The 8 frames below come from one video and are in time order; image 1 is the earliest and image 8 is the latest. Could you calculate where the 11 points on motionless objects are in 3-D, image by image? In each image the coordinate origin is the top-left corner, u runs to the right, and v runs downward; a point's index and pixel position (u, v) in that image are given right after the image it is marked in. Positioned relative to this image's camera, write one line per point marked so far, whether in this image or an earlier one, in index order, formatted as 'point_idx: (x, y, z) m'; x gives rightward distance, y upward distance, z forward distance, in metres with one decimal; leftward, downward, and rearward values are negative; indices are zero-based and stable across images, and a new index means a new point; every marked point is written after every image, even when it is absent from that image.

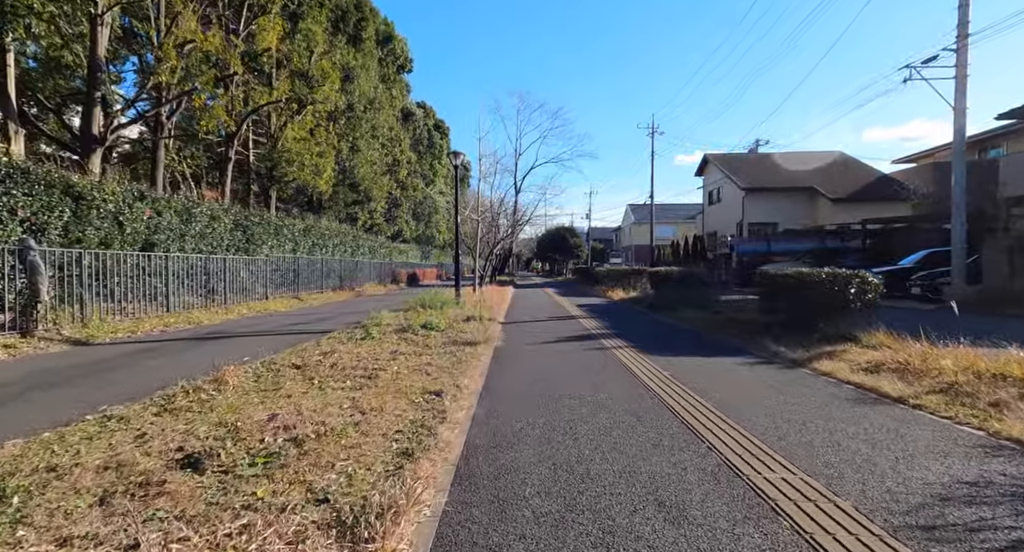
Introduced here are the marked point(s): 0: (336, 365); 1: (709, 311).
0: (-2.3, -1.2, +7.2) m
1: (+5.3, -1.1, +14.2) m
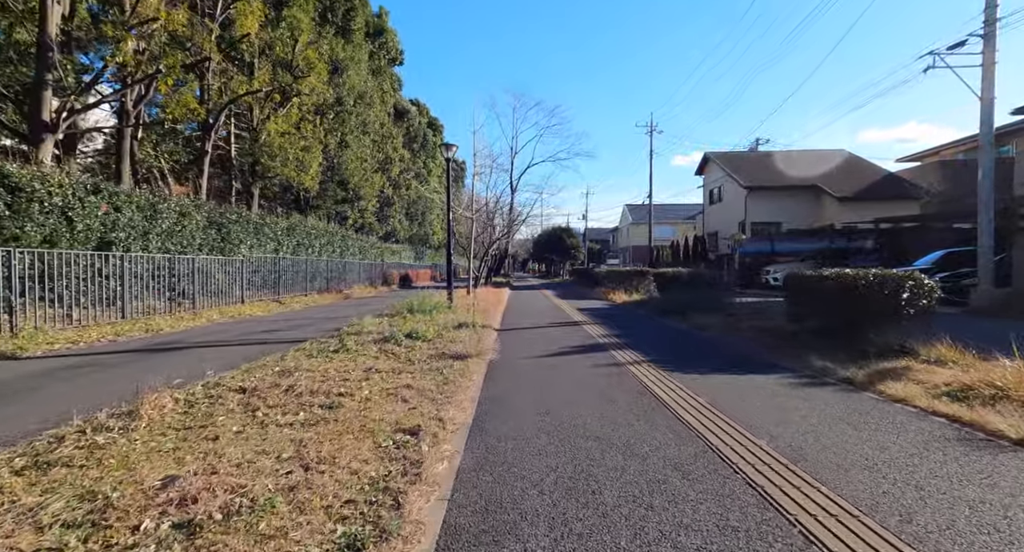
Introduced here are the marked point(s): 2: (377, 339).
0: (-2.4, -1.2, +5.8) m
1: (+5.2, -1.1, +12.9) m
2: (-2.4, -1.2, +9.9) m
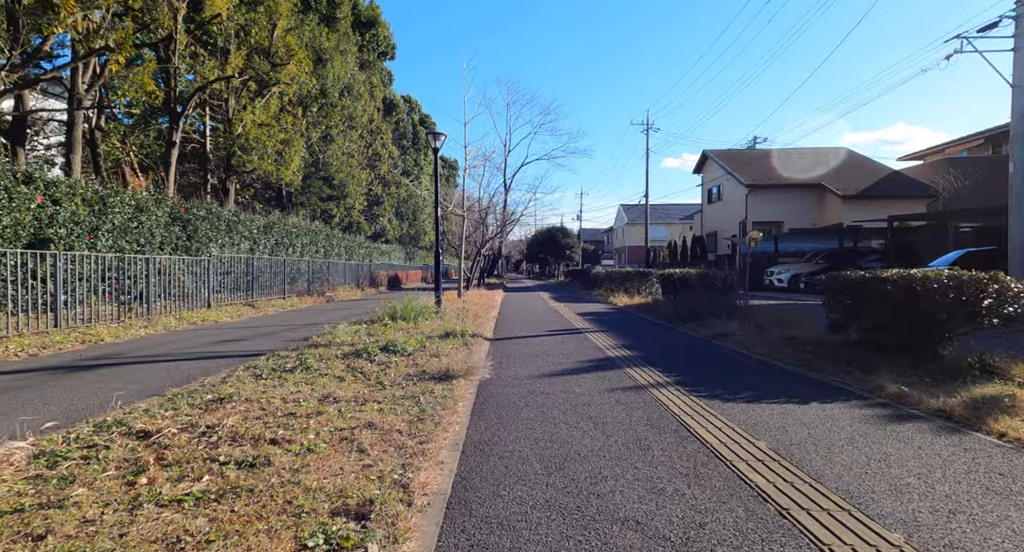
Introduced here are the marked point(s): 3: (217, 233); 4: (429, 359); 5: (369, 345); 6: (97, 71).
0: (-2.4, -1.2, +4.3) m
1: (+5.1, -1.2, +11.5) m
2: (-2.5, -1.2, +8.4) m
3: (-10.1, +1.5, +18.6) m
4: (-1.2, -1.2, +8.0) m
5: (-2.4, -1.2, +9.0) m
6: (-11.1, +5.5, +14.5) m
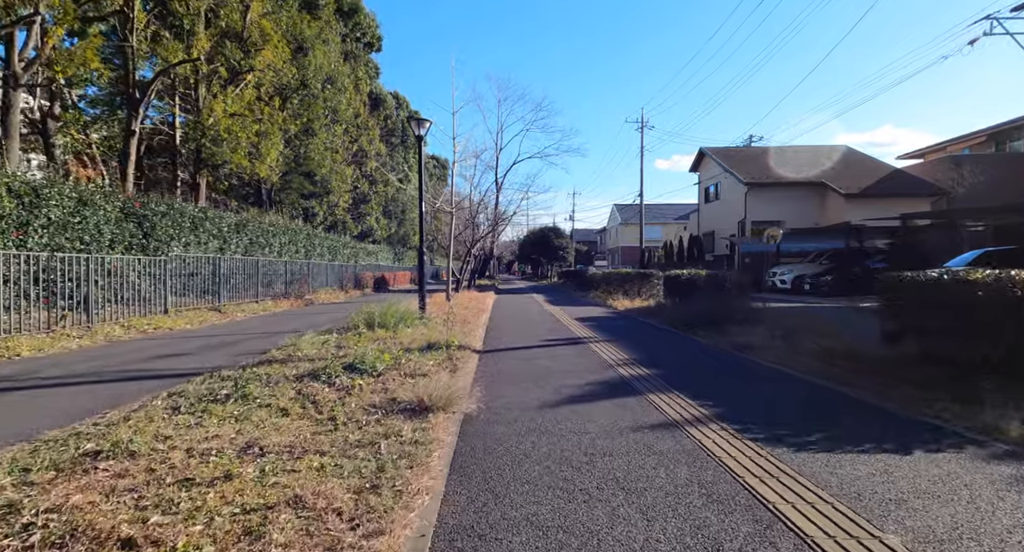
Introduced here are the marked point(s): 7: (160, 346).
0: (-2.4, -1.3, +2.8) m
1: (+4.9, -1.2, +10.1) m
2: (-2.6, -1.2, +6.9) m
3: (-10.3, +1.4, +16.9) m
4: (-1.3, -1.3, +6.5) m
5: (-2.5, -1.2, +7.5) m
6: (-11.3, +5.4, +12.9) m
7: (-6.8, -1.3, +10.5) m
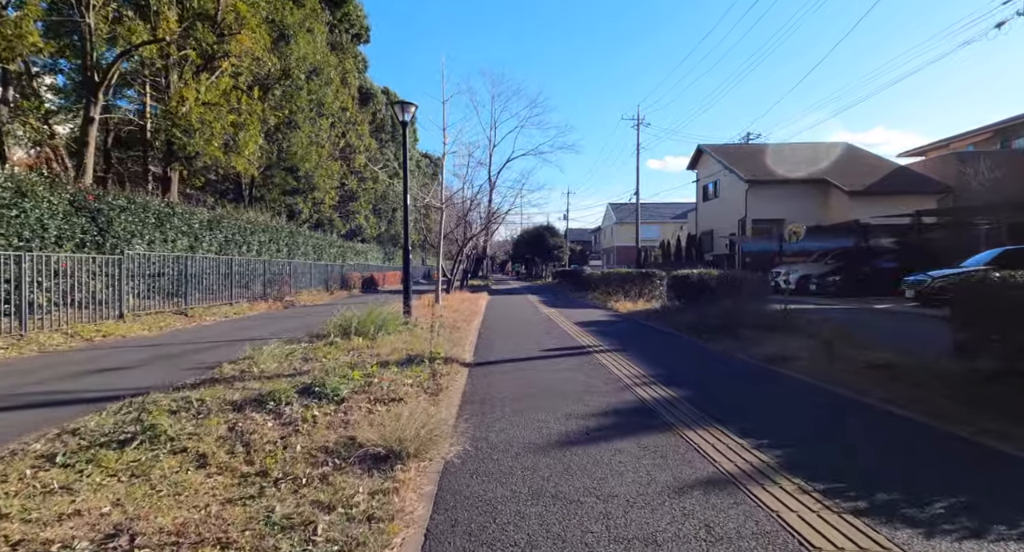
0: (-2.4, -1.3, +1.4) m
1: (+4.9, -1.2, +8.8) m
2: (-2.6, -1.2, +5.5) m
3: (-10.5, +1.4, +15.5) m
4: (-1.3, -1.3, +5.1) m
5: (-2.5, -1.2, +6.1) m
6: (-11.4, +5.4, +11.4) m
7: (-6.9, -1.4, +9.1) m
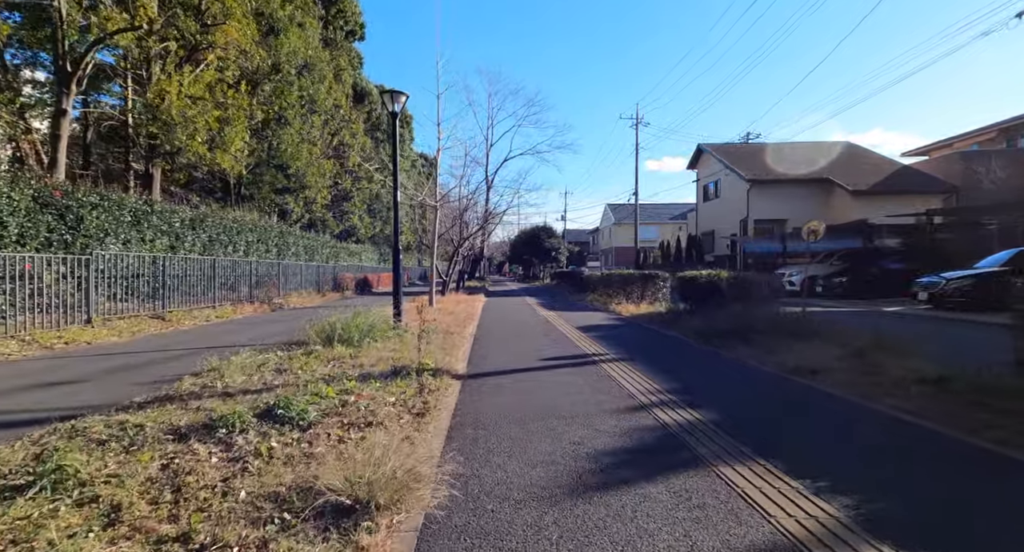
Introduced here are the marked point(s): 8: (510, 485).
0: (-2.4, -1.3, +0.6) m
1: (+4.8, -1.2, +8.0) m
2: (-2.7, -1.3, +4.7) m
3: (-10.6, +1.3, +14.6) m
4: (-1.3, -1.3, +4.3) m
5: (-2.6, -1.2, +5.3) m
6: (-11.4, +5.4, +10.5) m
7: (-6.9, -1.4, +8.2) m
8: (0.0, -1.4, +3.6) m
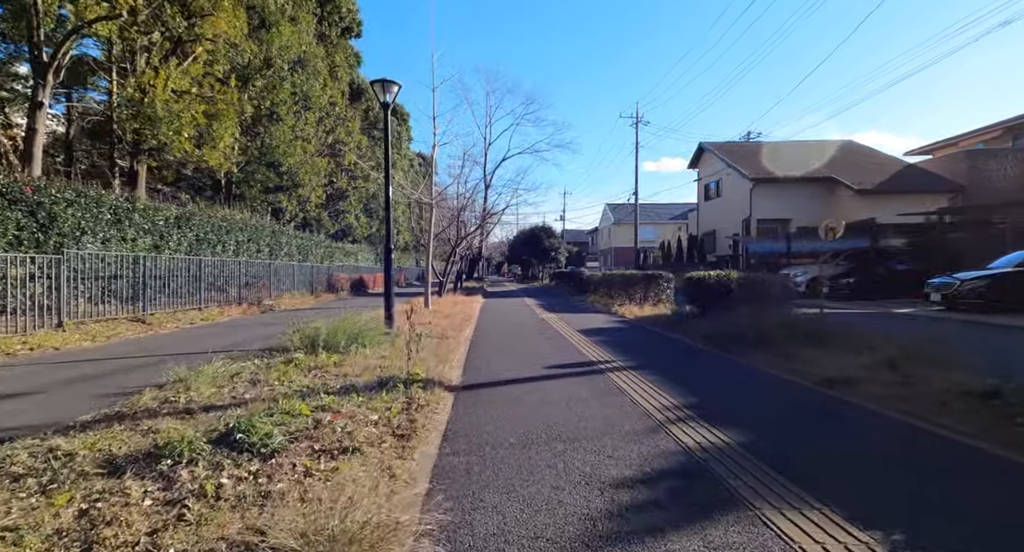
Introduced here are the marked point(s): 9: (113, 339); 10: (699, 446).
0: (-2.4, -1.3, -0.1) m
1: (+4.8, -1.2, +7.3) m
2: (-2.7, -1.3, +4.0) m
3: (-10.6, +1.3, +13.9) m
4: (-1.3, -1.3, +3.6) m
5: (-2.6, -1.2, +4.6) m
6: (-11.5, +5.4, +9.8) m
7: (-6.9, -1.4, +7.5) m
8: (0.0, -1.4, +2.9) m
9: (-8.4, -1.3, +11.5) m
10: (+1.5, -1.4, +4.4) m
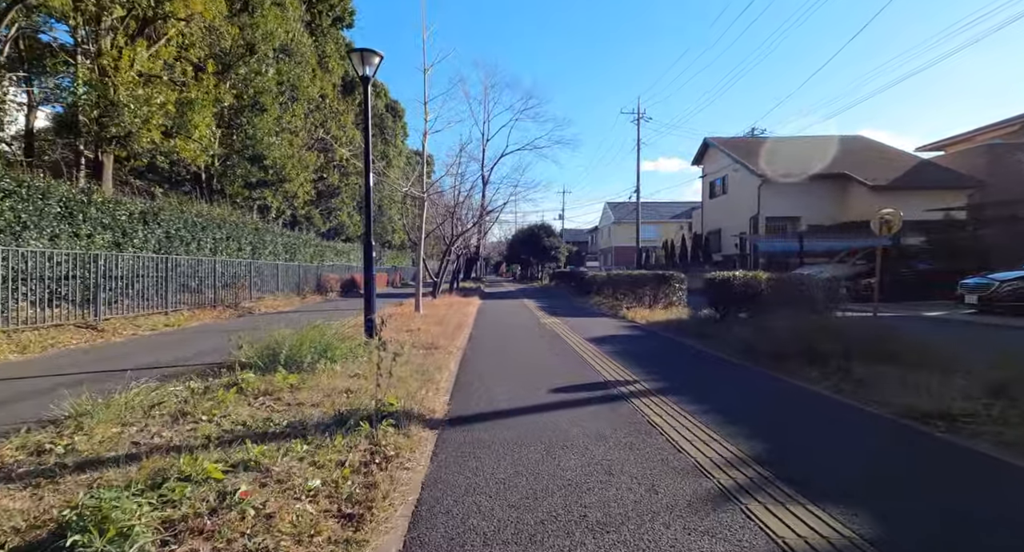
0: (-2.4, -1.3, -1.7) m
1: (+4.8, -1.2, +5.8) m
2: (-2.7, -1.3, +2.4) m
3: (-10.6, +1.3, +12.3) m
4: (-1.3, -1.3, +2.0) m
5: (-2.6, -1.3, +3.0) m
6: (-11.5, +5.3, +8.2) m
7: (-6.9, -1.4, +5.9) m
8: (0.0, -1.4, +1.4) m
9: (-8.4, -1.3, +9.9) m
10: (+1.5, -1.4, +2.9) m
